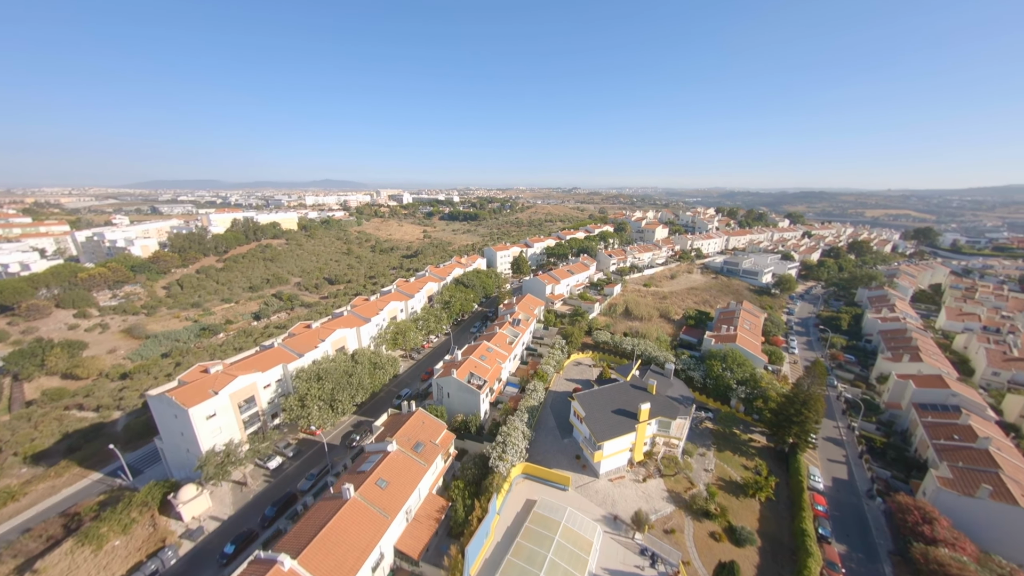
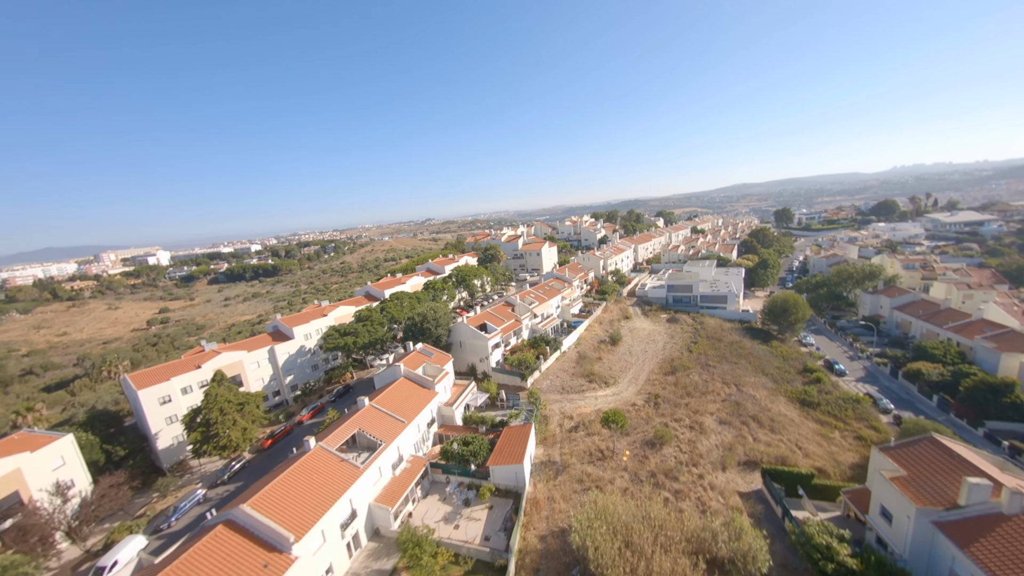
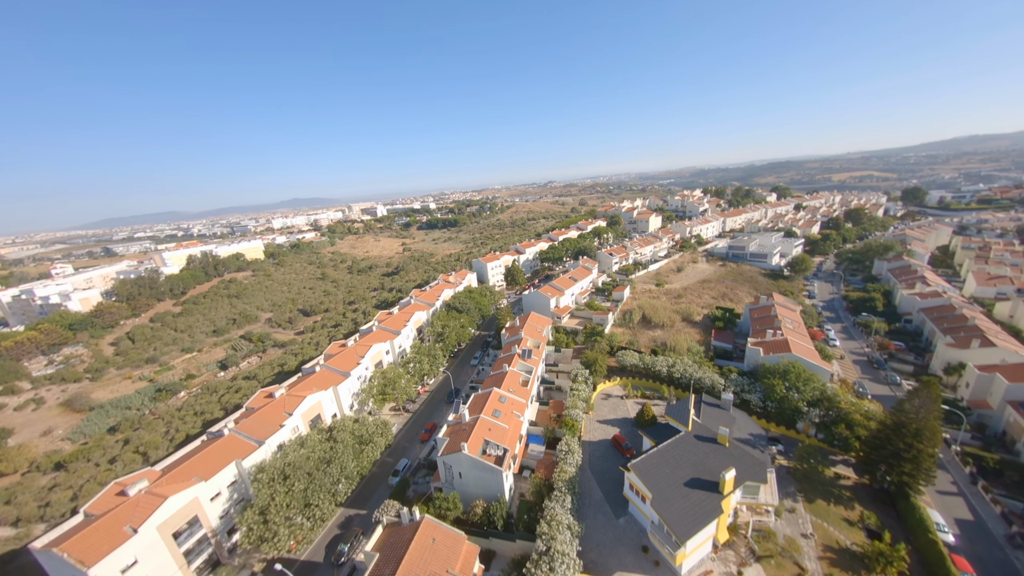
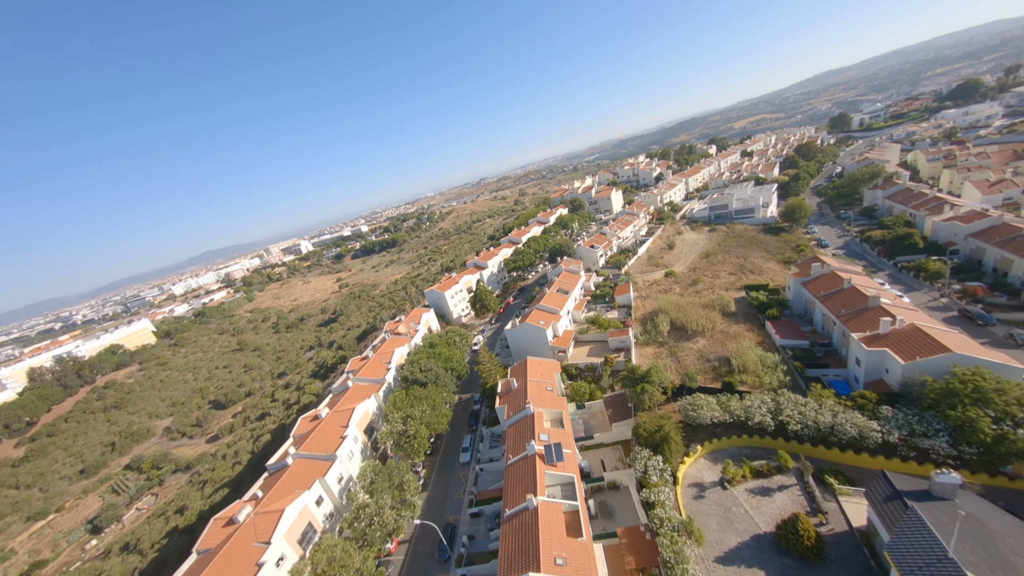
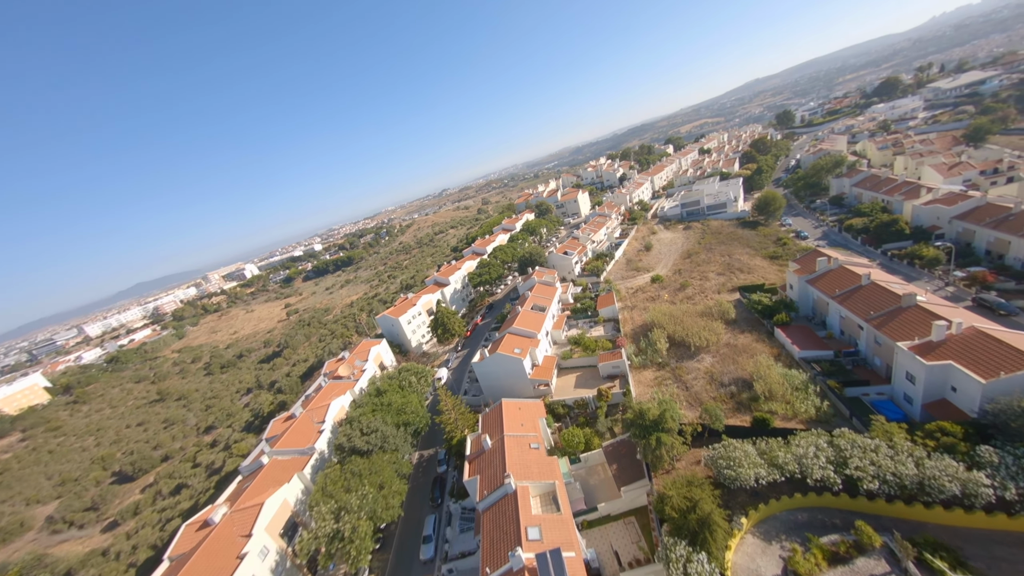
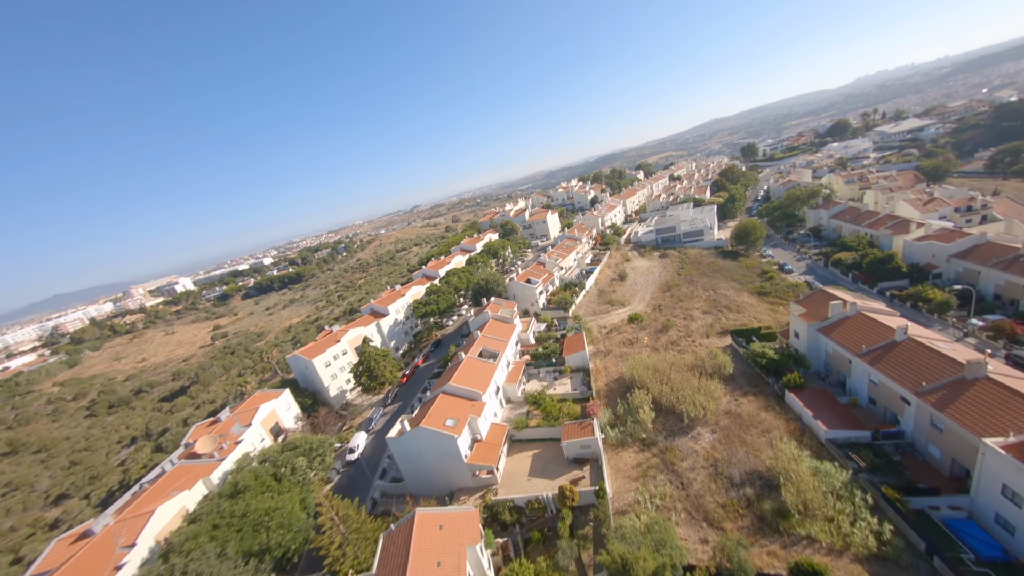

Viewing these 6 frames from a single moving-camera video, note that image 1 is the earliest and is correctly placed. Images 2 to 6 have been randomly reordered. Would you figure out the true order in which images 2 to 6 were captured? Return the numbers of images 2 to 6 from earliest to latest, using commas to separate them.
3, 4, 5, 6, 2
